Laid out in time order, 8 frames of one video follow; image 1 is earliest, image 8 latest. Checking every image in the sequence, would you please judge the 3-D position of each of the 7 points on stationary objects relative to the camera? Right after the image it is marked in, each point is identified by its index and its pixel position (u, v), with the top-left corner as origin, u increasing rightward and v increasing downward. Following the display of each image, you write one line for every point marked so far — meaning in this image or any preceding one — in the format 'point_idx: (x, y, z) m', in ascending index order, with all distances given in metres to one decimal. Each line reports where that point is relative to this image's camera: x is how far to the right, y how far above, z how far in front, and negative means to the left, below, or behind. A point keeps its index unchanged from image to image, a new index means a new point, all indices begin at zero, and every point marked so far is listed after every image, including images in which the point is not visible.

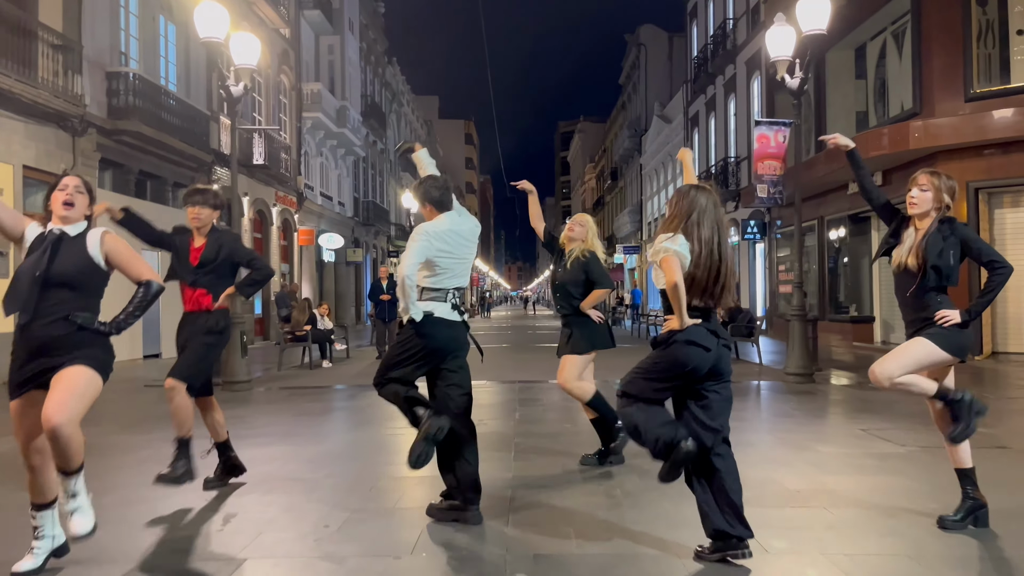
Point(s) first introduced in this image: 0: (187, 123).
0: (-6.4, +3.3, +16.0) m
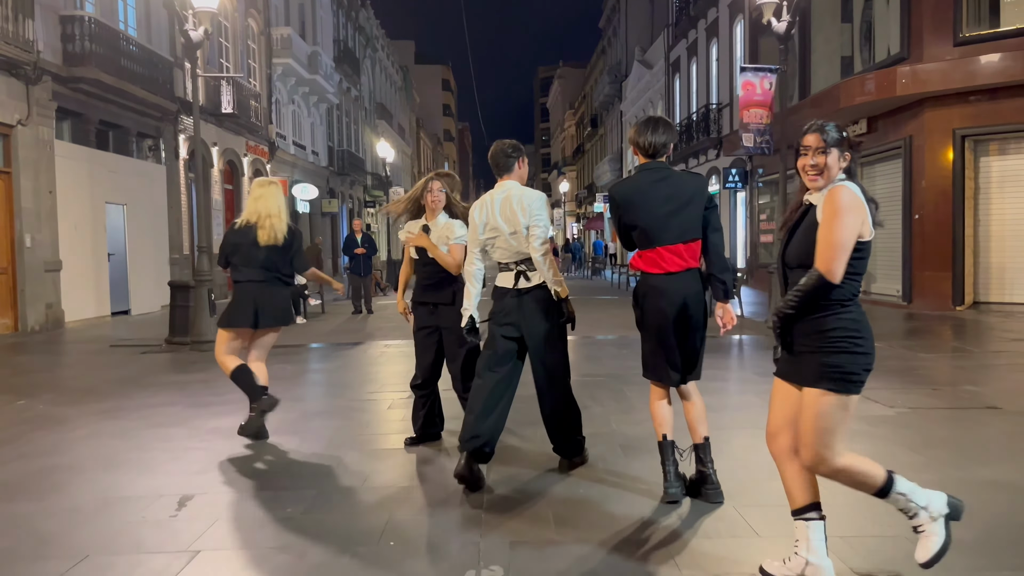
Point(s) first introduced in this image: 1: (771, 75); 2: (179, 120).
0: (-6.8, +4.1, +15.3) m
1: (+3.2, +2.7, +10.3) m
2: (-7.0, +3.5, +17.0) m
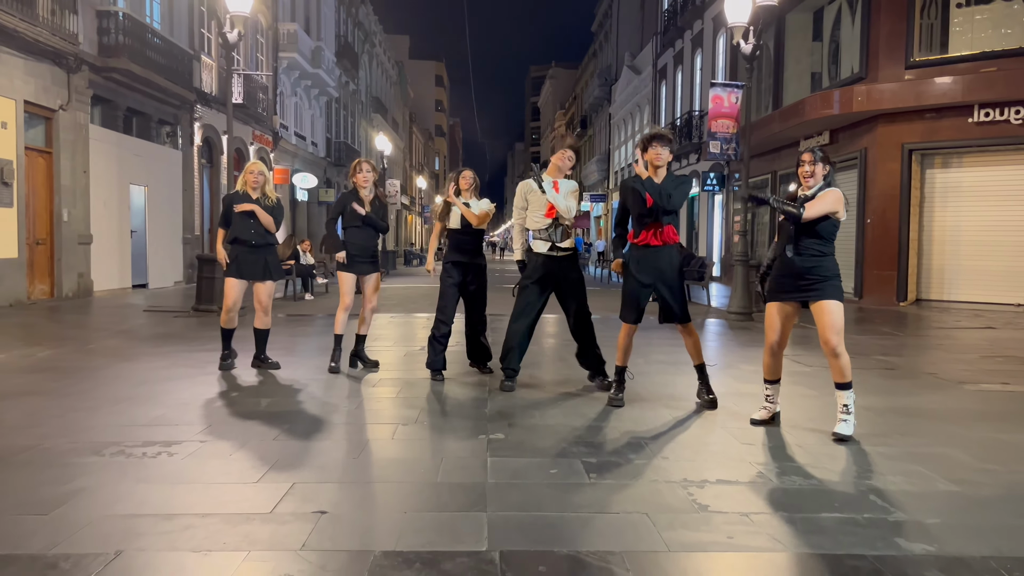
0: (-6.9, +4.6, +16.5) m
1: (+3.2, +2.8, +11.6) m
2: (-7.1, +4.0, +18.1) m
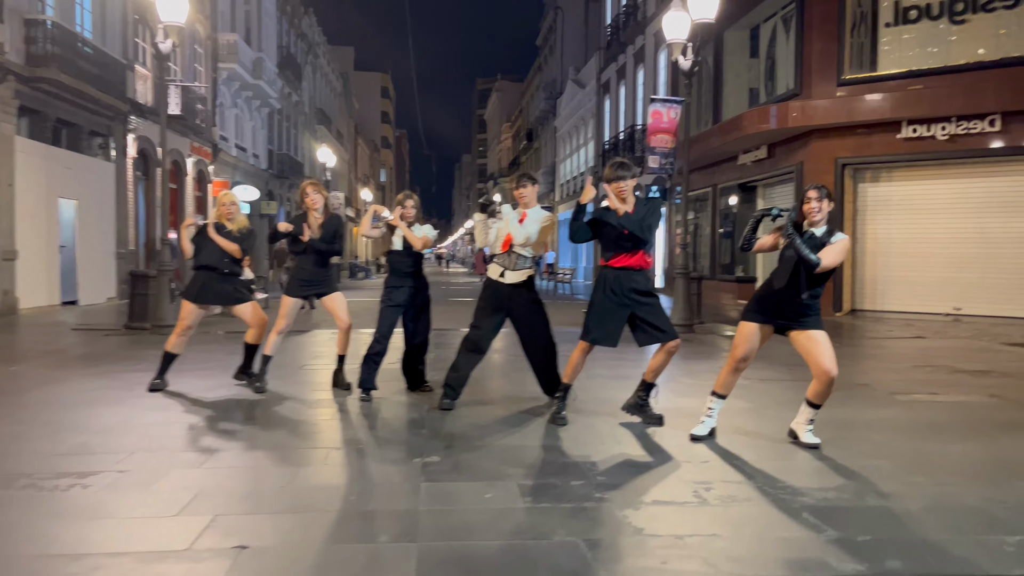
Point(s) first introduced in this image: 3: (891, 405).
0: (-8.1, +4.3, +16.0) m
1: (+2.4, +2.7, +11.8) m
2: (-8.3, +3.6, +17.7) m
3: (+2.8, -0.9, +5.9) m
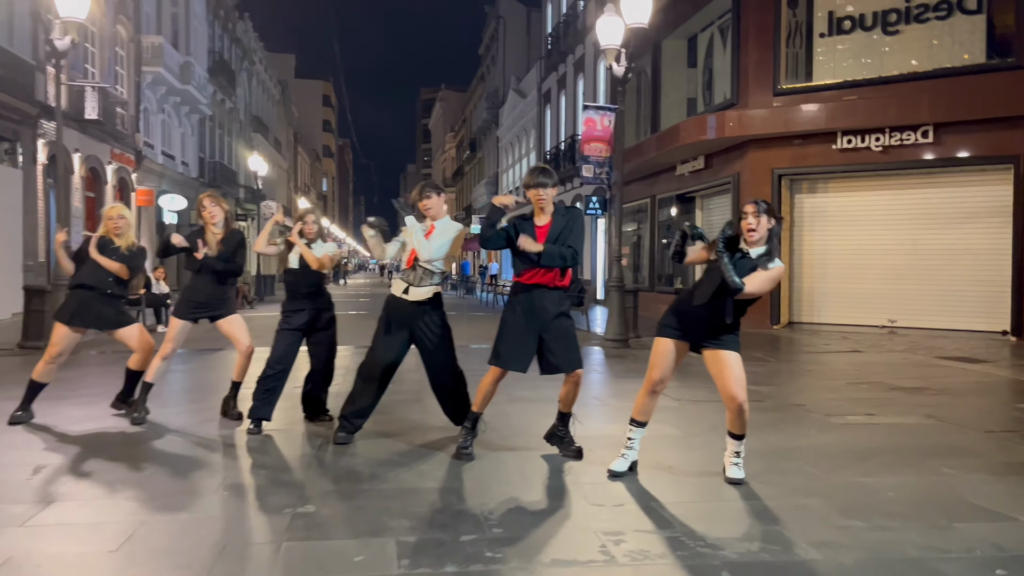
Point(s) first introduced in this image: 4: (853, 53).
0: (-9.3, +4.0, +15.0) m
1: (+1.4, +2.5, +11.4) m
2: (-9.7, +3.3, +16.6) m
3: (+2.2, -1.0, +5.6) m
4: (+5.7, +3.9, +13.6) m
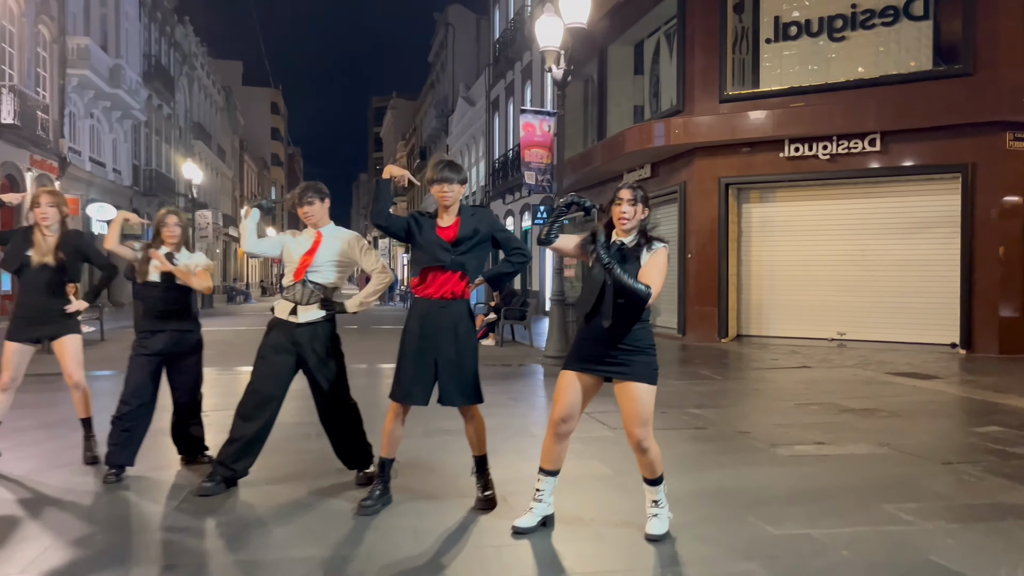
0: (-10.4, +3.7, +13.9) m
1: (+0.5, +2.3, +10.9) m
2: (-10.8, +3.0, +15.5) m
3: (+1.6, -1.1, +5.0) m
4: (+4.7, +3.7, +13.3) m
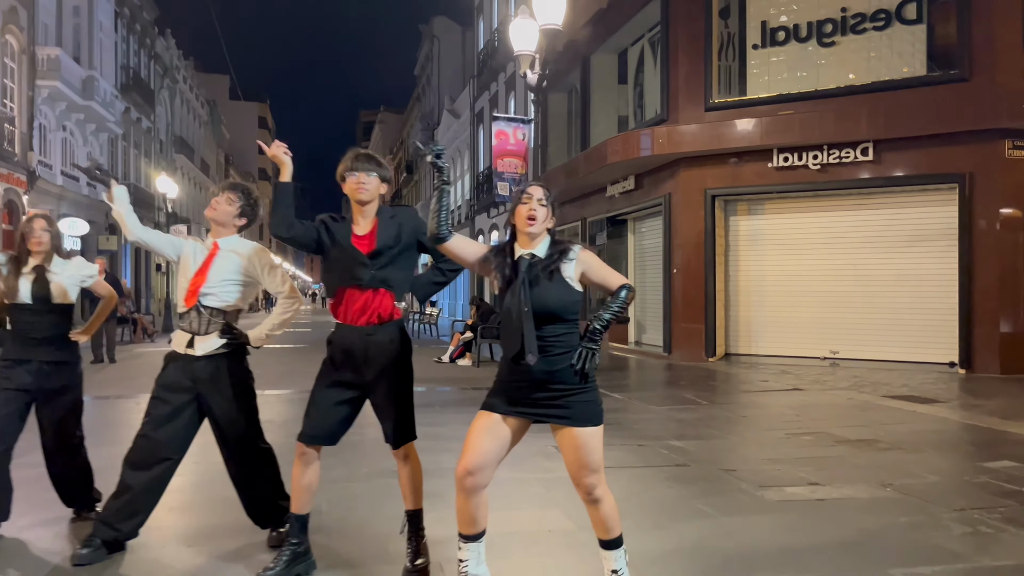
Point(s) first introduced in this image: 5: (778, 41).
0: (-10.7, +3.4, +13.2) m
1: (+0.2, +2.1, +10.3) m
2: (-11.2, +2.7, +14.8) m
3: (+1.3, -1.2, +4.4) m
4: (+4.3, +3.5, +12.8) m
5: (+4.2, +3.9, +12.9) m
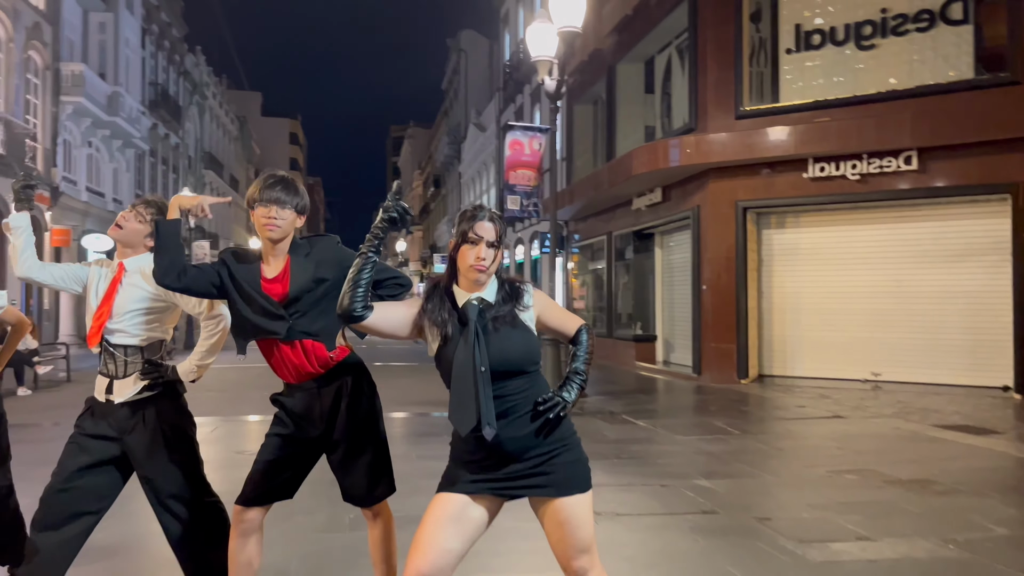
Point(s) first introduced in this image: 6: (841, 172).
0: (-10.4, +3.1, +13.1) m
1: (+0.4, +1.8, +9.8) m
2: (-10.8, +2.4, +14.7) m
3: (+1.3, -1.3, +3.8) m
4: (+4.6, +3.2, +12.1) m
5: (+4.5, +3.6, +12.2) m
6: (+4.7, +1.6, +11.5) m
